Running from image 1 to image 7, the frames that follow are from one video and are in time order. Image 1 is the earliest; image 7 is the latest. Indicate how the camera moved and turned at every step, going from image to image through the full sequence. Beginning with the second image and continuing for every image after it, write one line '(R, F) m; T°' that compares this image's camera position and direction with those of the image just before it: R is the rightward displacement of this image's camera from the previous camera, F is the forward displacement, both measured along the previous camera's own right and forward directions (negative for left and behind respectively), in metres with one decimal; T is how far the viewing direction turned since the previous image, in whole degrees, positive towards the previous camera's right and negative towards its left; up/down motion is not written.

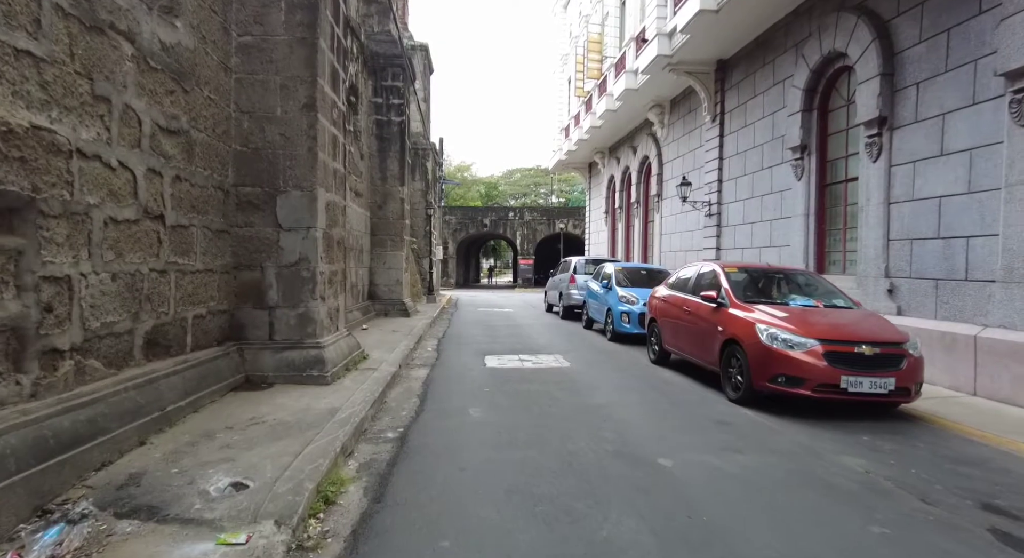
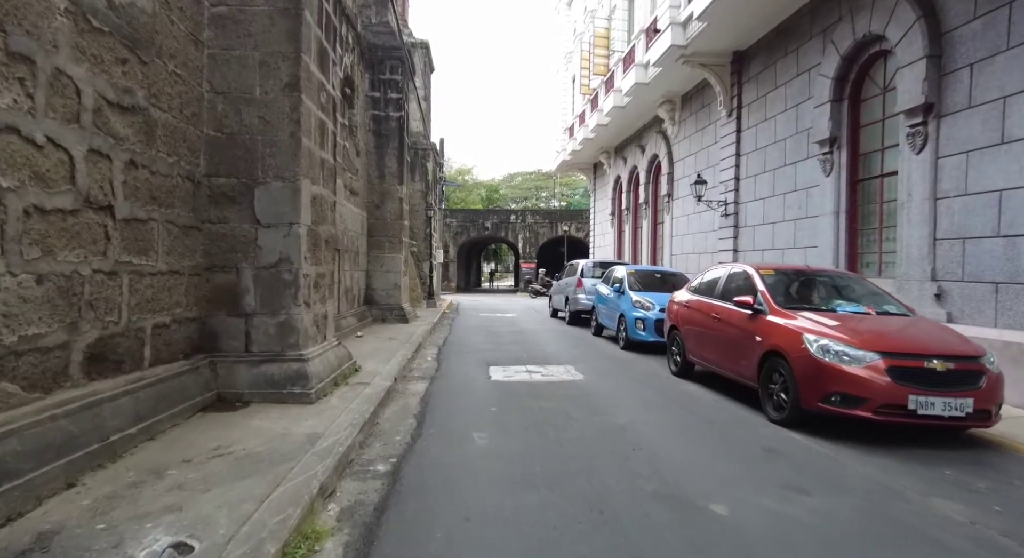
(-0.1, +0.8) m; 0°
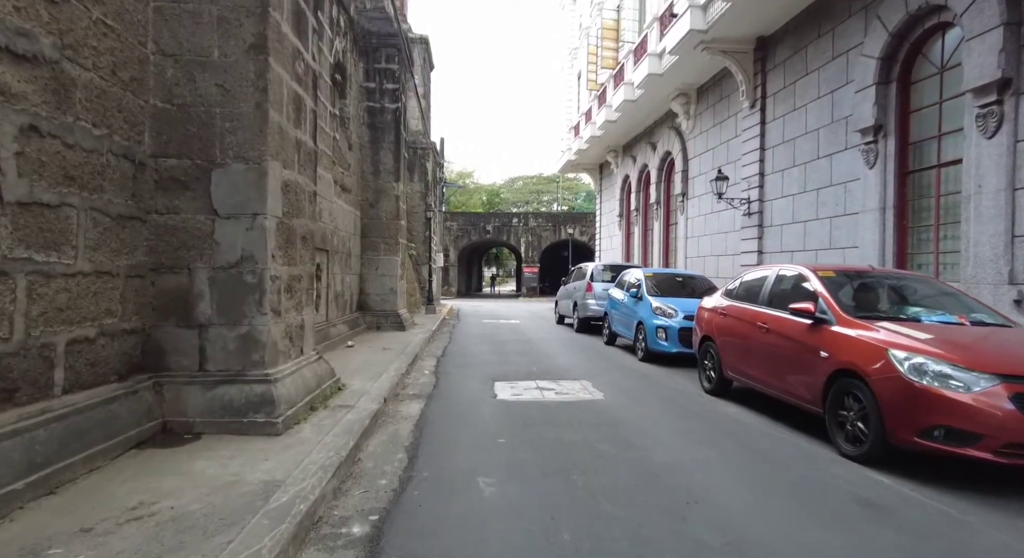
(-0.1, +1.0) m; 0°
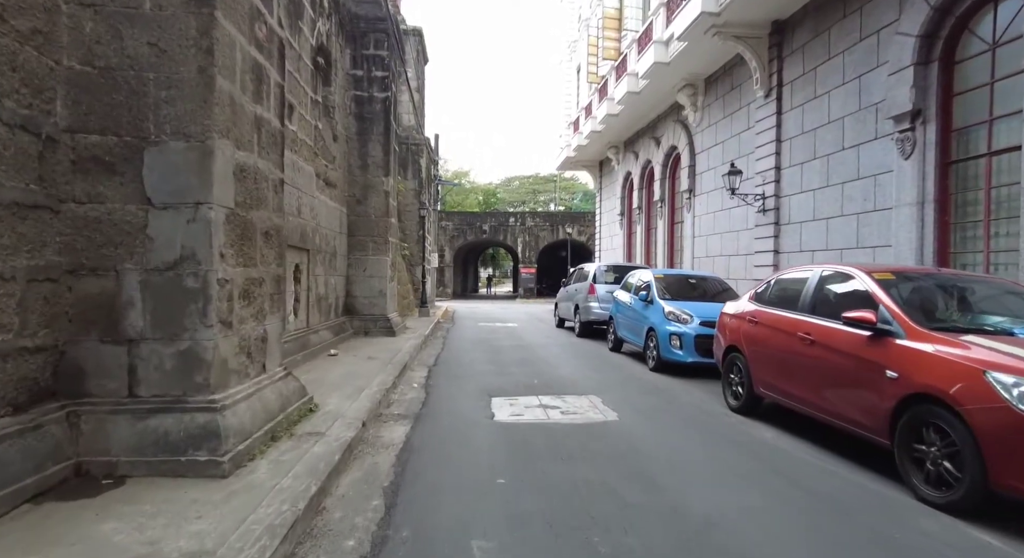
(0.0, +0.9) m; 0°
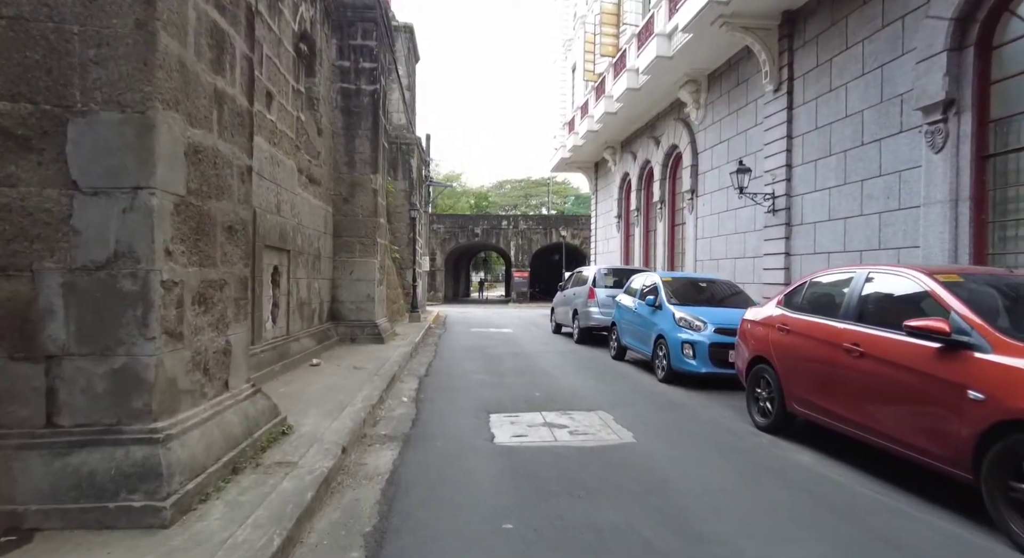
(-0.1, +0.7) m; +1°
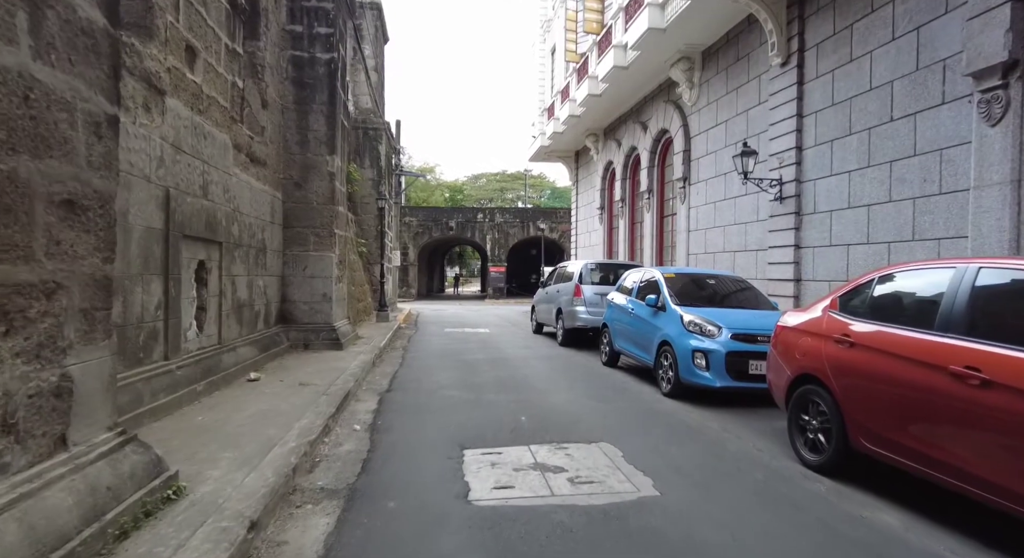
(0.0, +1.4) m; +2°
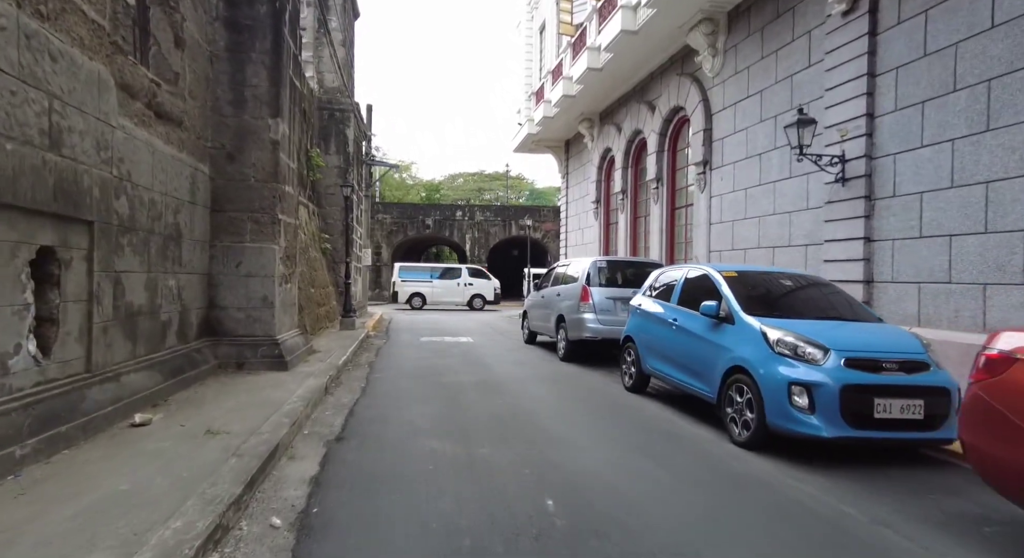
(-0.3, +2.3) m; +2°
